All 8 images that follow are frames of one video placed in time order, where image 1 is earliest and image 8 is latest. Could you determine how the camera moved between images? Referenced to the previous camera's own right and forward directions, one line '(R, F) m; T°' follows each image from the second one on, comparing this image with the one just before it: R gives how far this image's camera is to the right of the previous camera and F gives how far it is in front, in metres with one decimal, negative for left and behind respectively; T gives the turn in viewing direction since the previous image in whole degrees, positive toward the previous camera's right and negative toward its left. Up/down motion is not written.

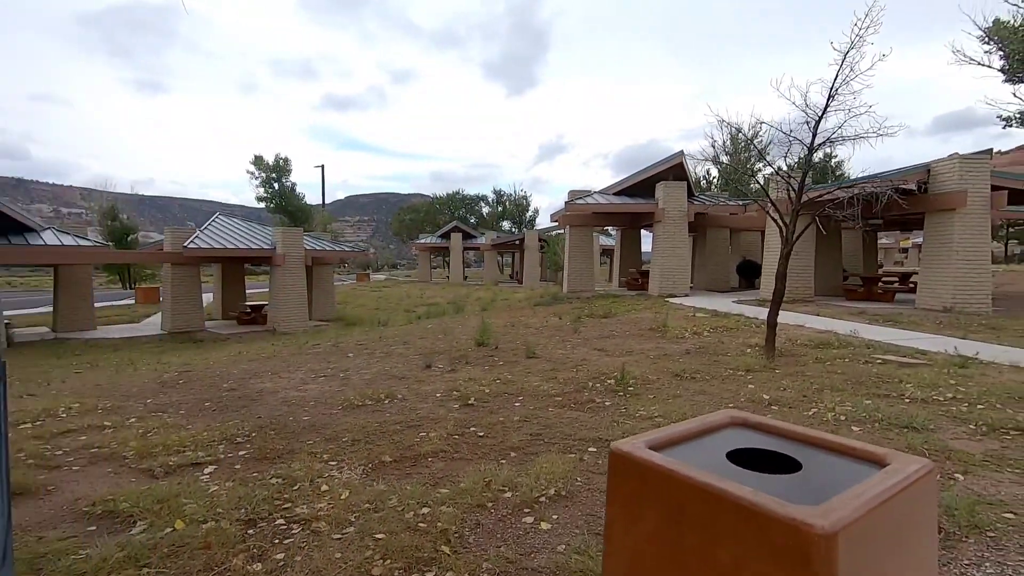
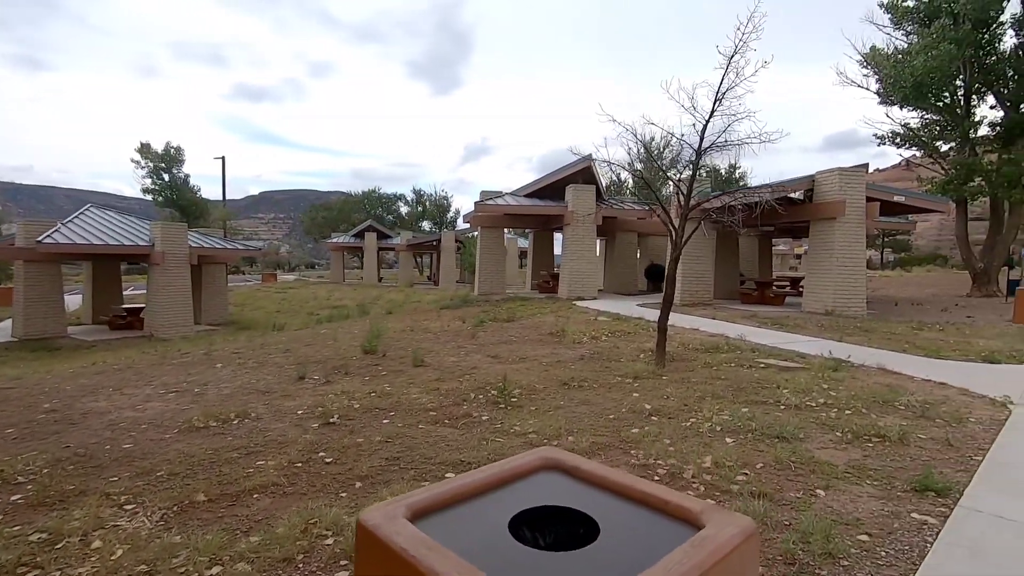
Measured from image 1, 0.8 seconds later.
(+0.5, +0.4) m; +8°
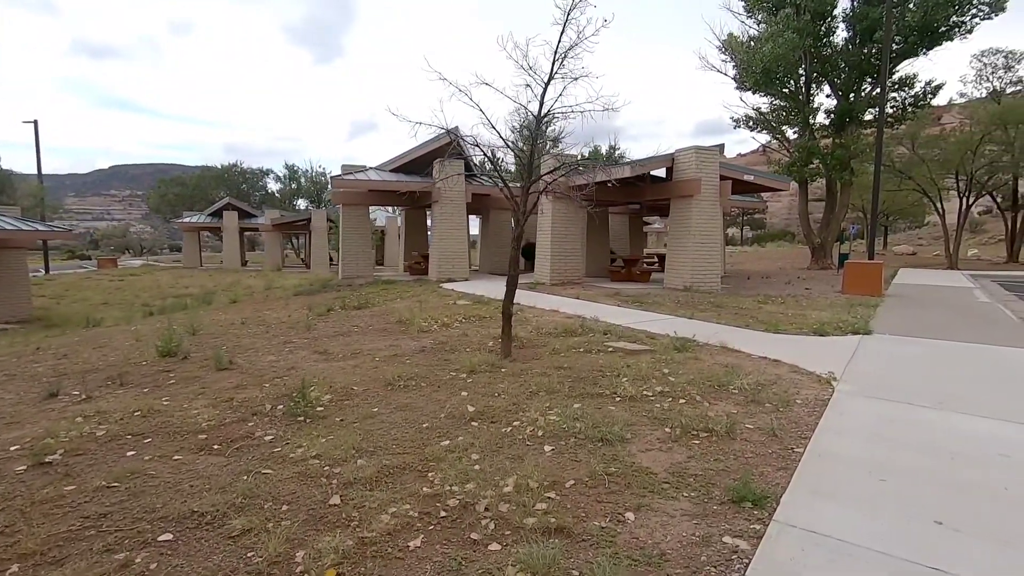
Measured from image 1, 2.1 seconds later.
(+0.8, +0.8) m; +11°
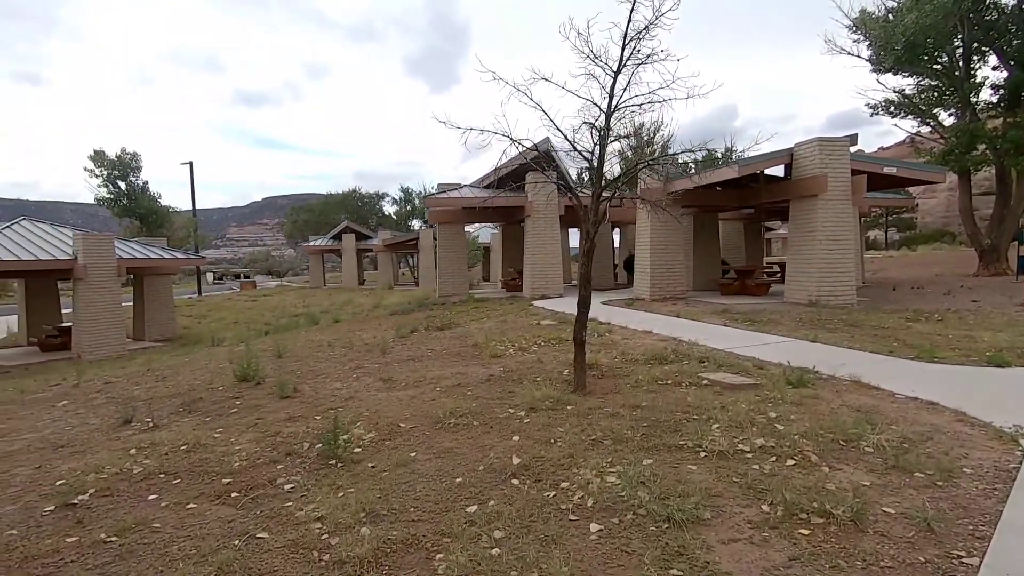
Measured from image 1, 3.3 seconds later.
(+0.4, +0.8) m; -12°
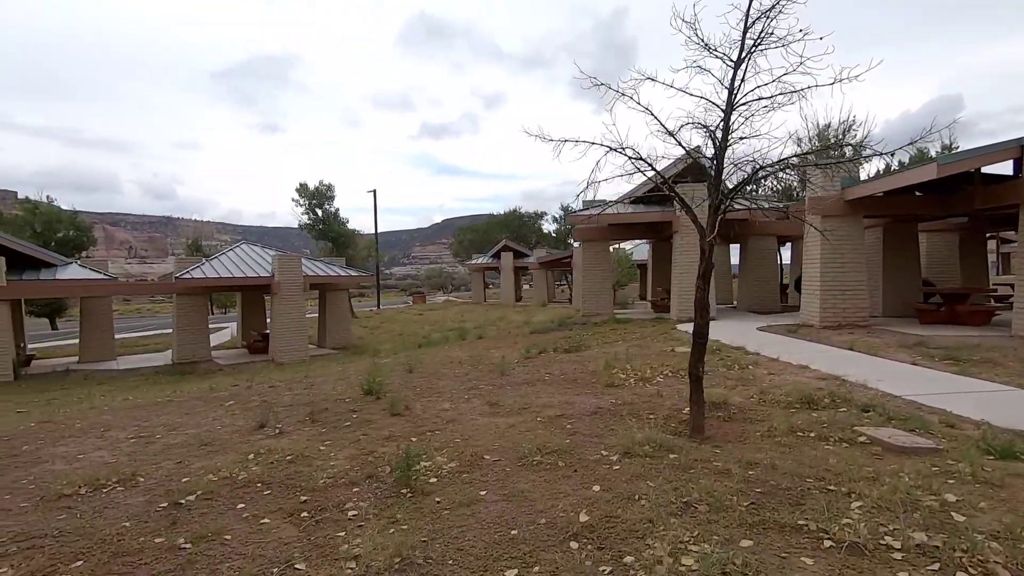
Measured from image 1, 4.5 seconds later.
(+0.6, +0.5) m; -17°
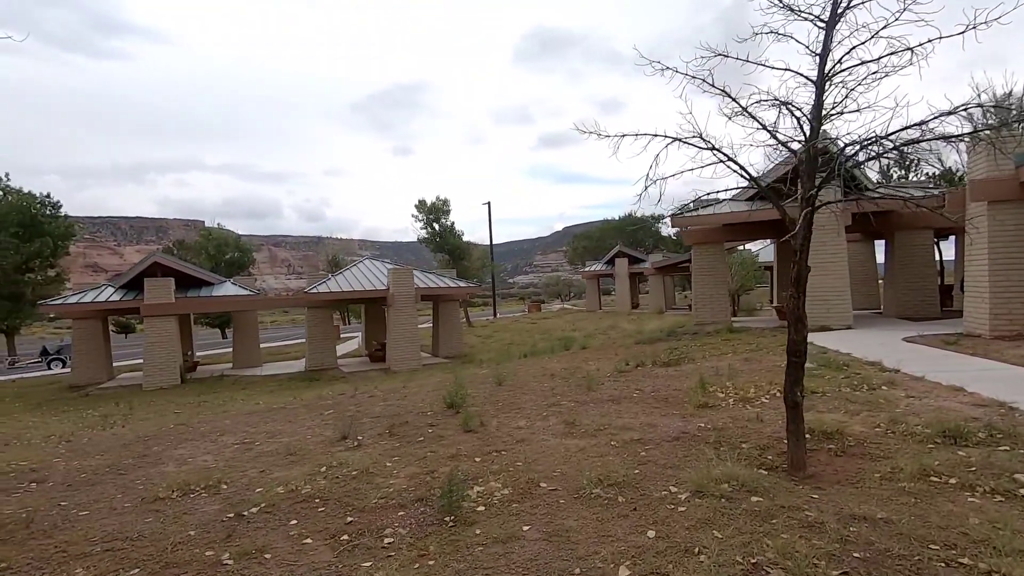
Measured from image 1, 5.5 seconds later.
(+0.5, +0.4) m; -13°
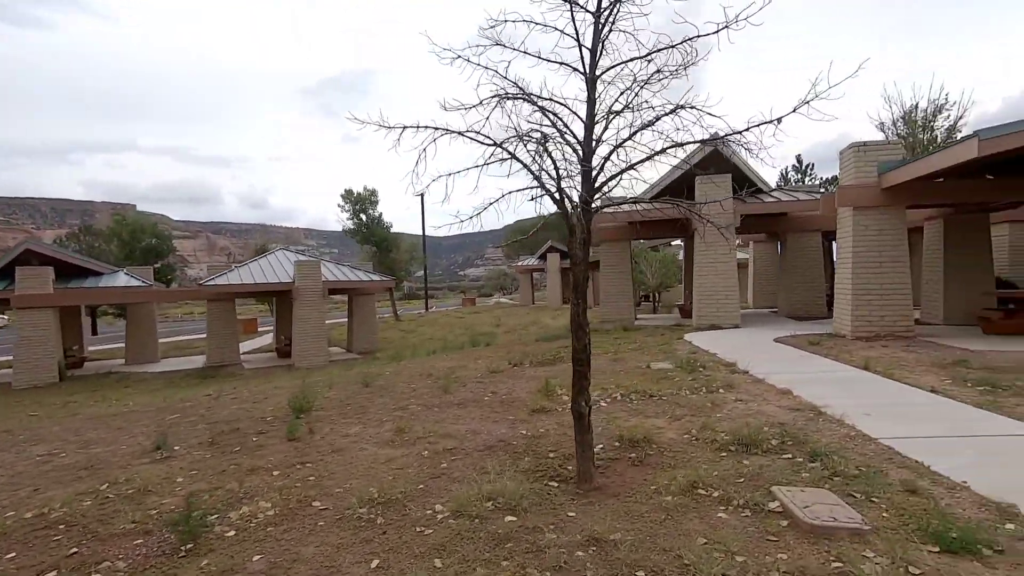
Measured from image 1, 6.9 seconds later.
(+1.3, +0.2) m; +5°
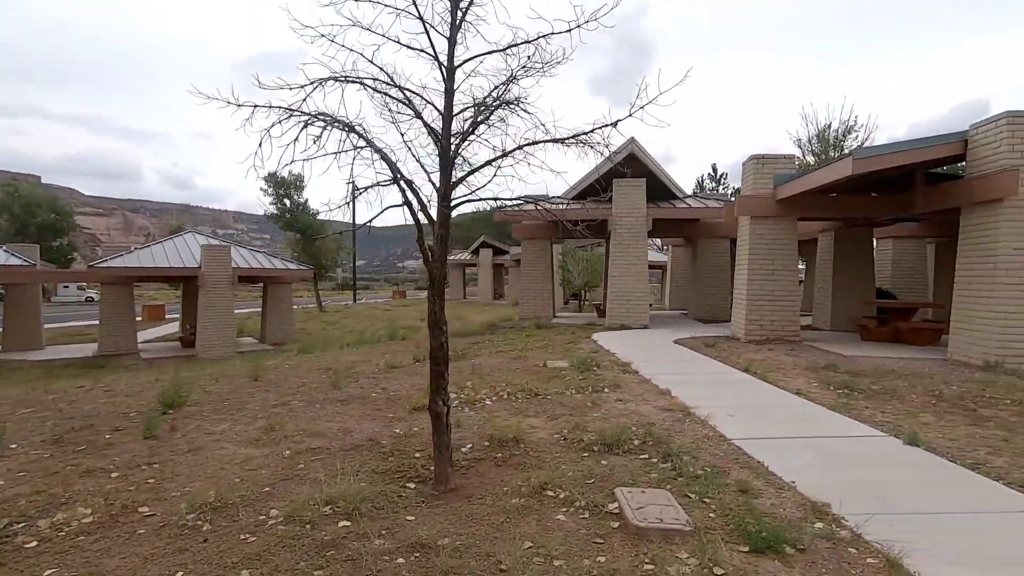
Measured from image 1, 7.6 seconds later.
(+0.6, +0.1) m; +6°
